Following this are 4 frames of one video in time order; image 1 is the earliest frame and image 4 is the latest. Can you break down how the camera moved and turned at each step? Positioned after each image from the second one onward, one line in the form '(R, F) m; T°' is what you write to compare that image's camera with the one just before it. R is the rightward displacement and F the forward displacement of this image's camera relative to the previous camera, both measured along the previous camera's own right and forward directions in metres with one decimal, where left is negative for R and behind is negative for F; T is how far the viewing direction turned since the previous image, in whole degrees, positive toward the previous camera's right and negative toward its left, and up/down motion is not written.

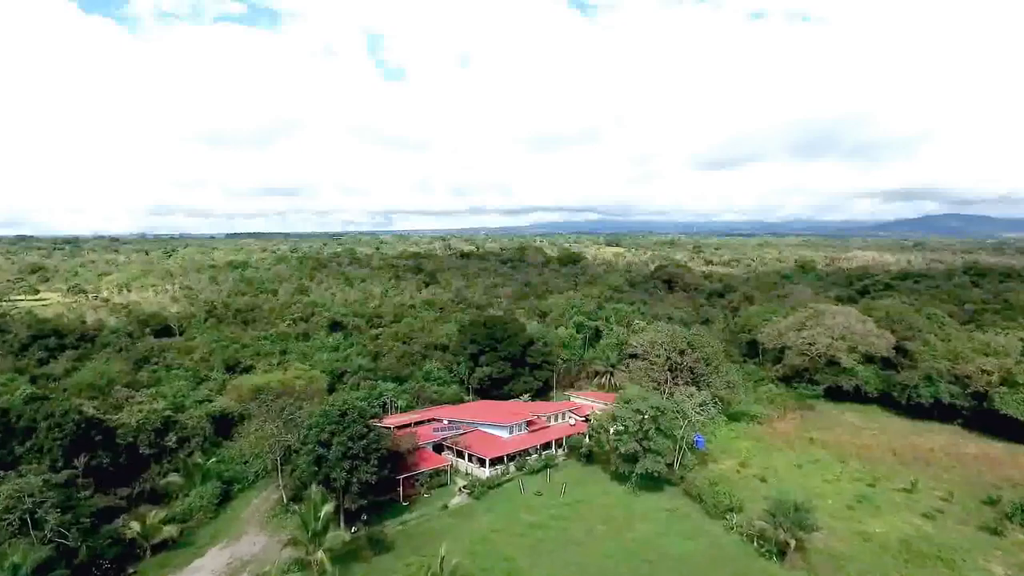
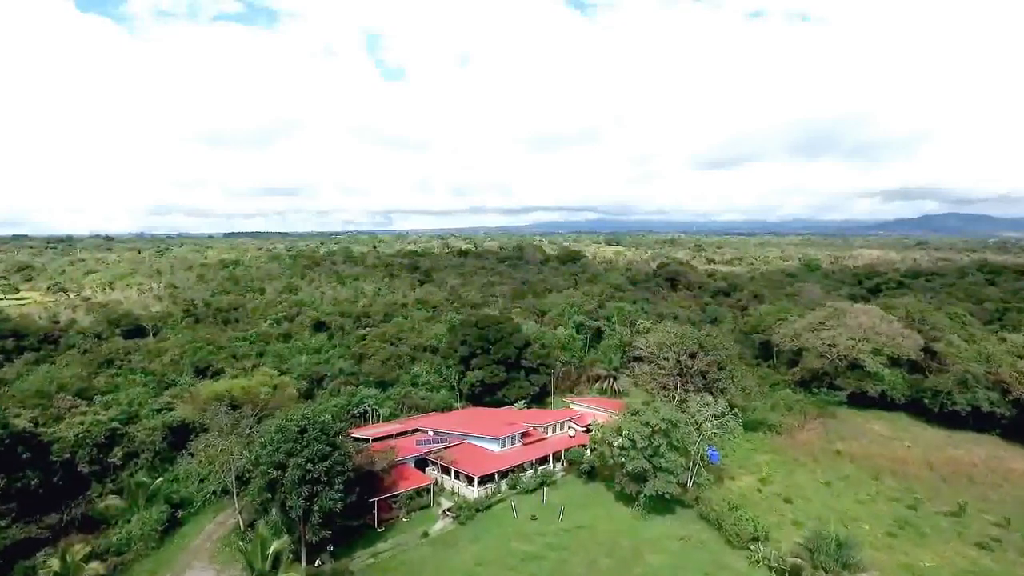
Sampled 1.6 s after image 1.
(+0.4, +3.3) m; 0°
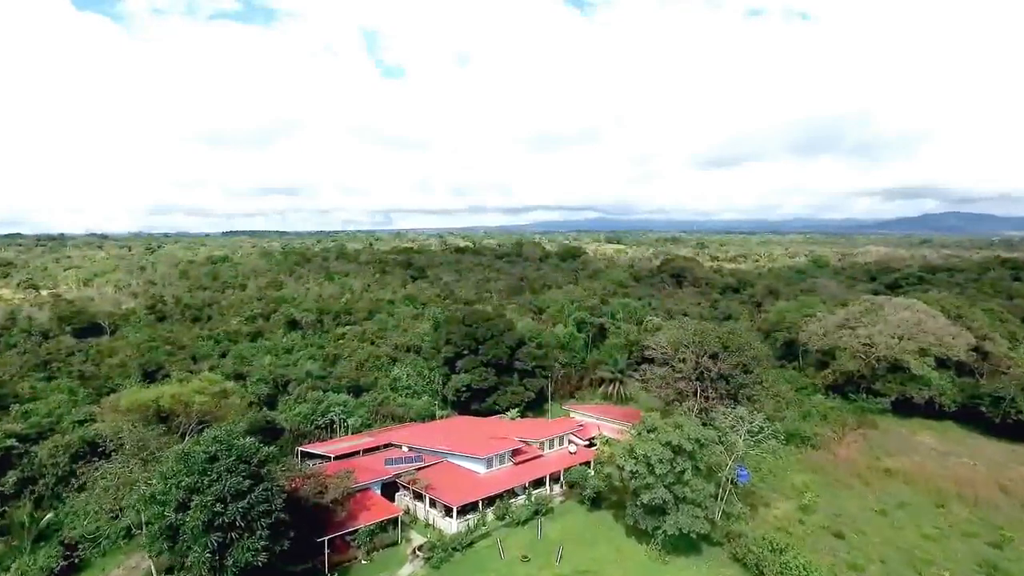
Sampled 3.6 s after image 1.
(+0.5, +4.6) m; 0°
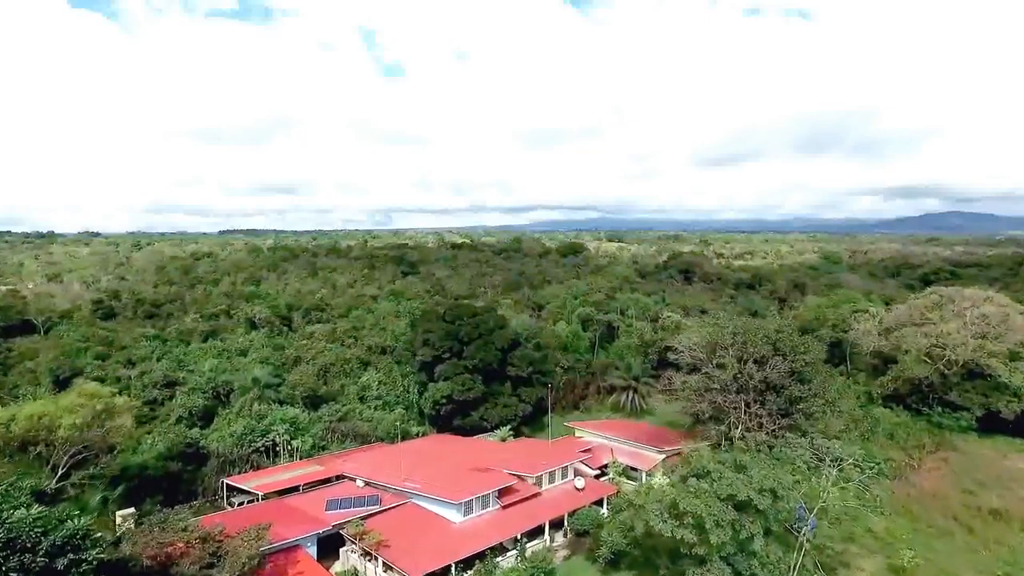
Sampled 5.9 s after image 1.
(+0.4, +5.9) m; 0°
